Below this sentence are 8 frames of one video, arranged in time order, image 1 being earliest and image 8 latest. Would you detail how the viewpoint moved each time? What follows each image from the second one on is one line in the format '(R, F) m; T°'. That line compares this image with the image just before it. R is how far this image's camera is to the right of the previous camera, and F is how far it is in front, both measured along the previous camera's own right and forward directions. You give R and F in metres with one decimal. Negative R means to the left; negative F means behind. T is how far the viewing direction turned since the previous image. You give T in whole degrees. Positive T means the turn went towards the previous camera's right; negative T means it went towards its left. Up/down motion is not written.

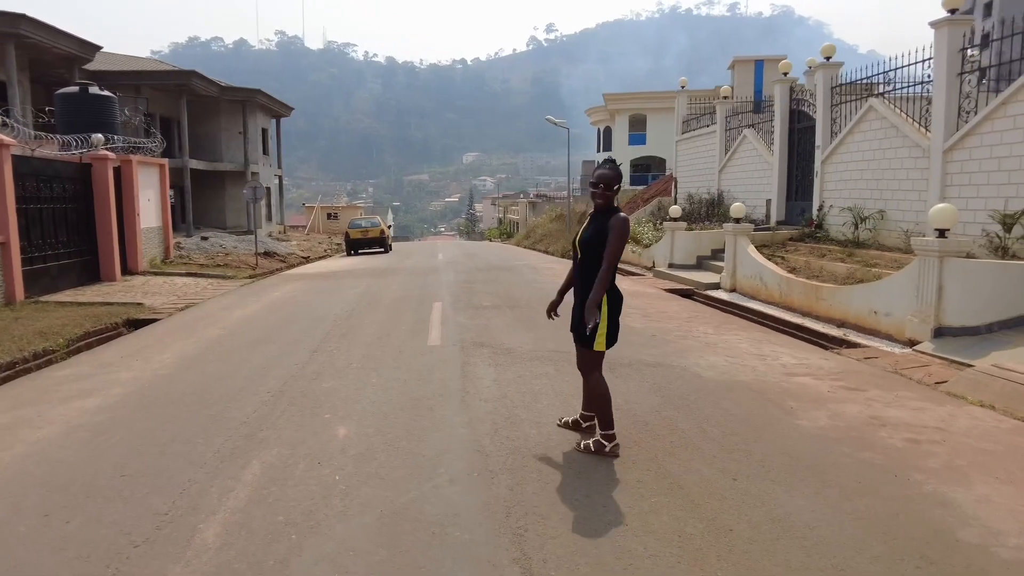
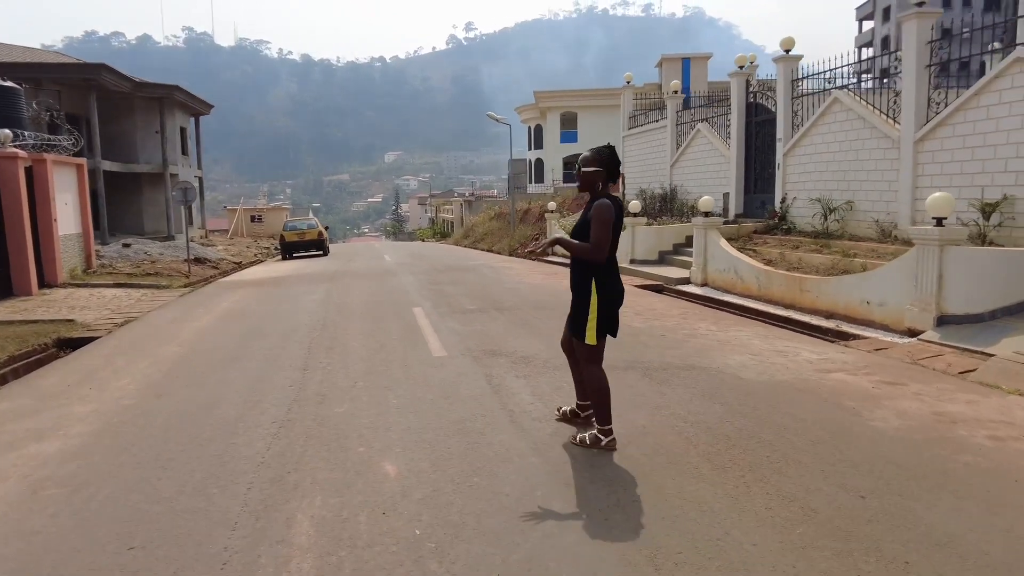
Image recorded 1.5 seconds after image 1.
(-0.8, +0.6) m; +7°
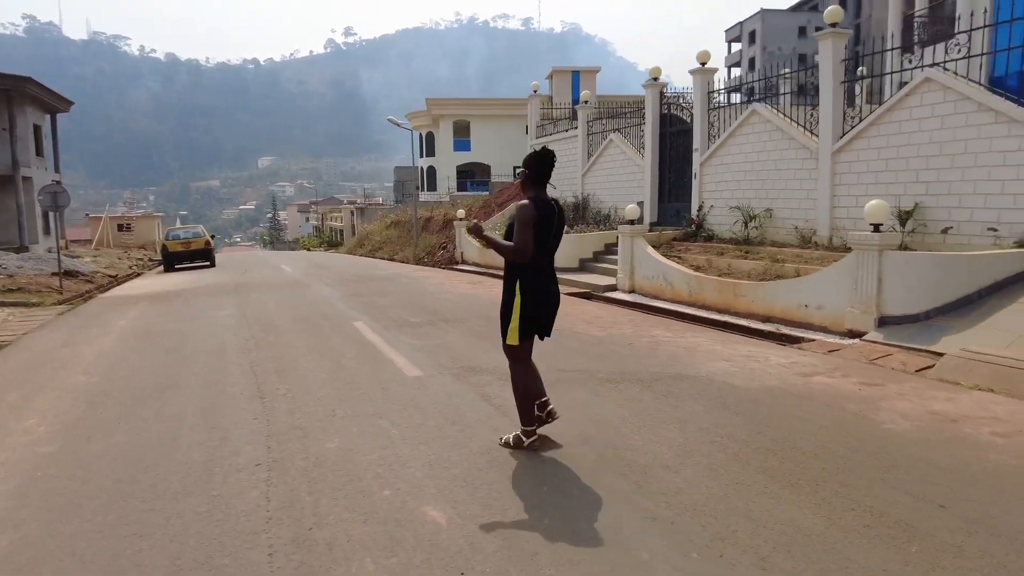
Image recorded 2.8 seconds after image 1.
(-0.9, +0.5) m; +10°
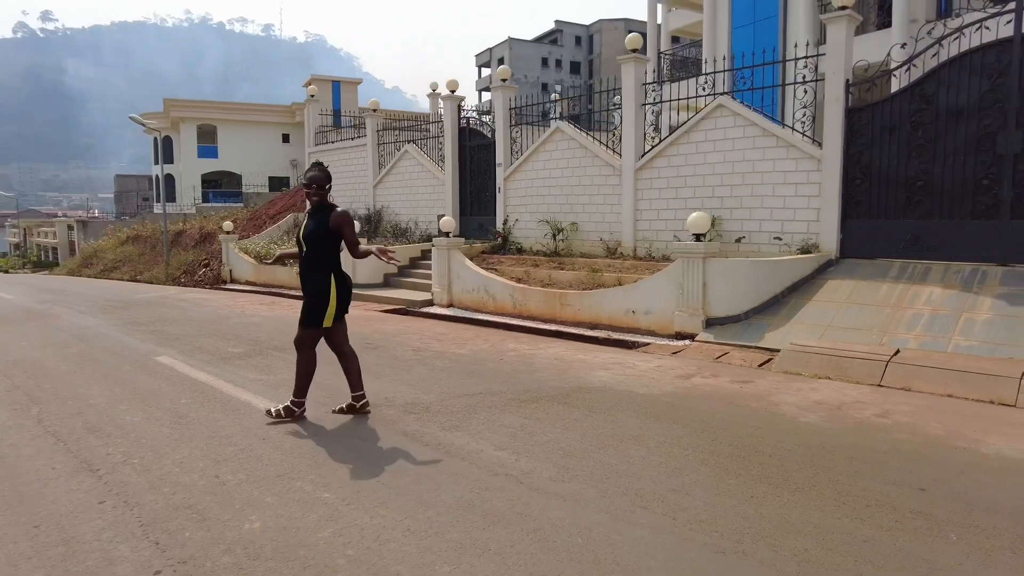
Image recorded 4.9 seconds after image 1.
(-1.1, +0.8) m; +21°
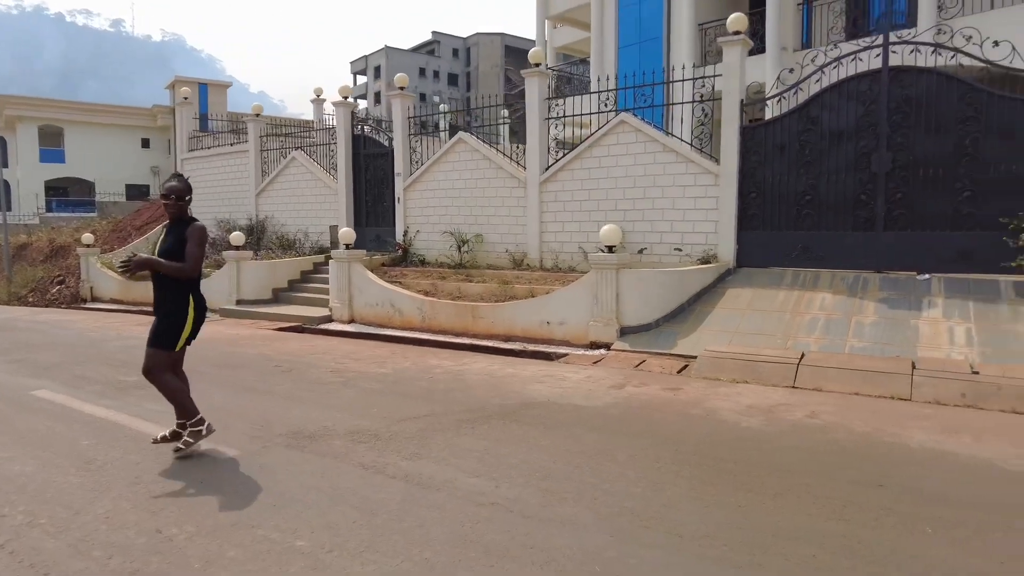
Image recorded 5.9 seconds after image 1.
(-0.5, +0.2) m; +11°
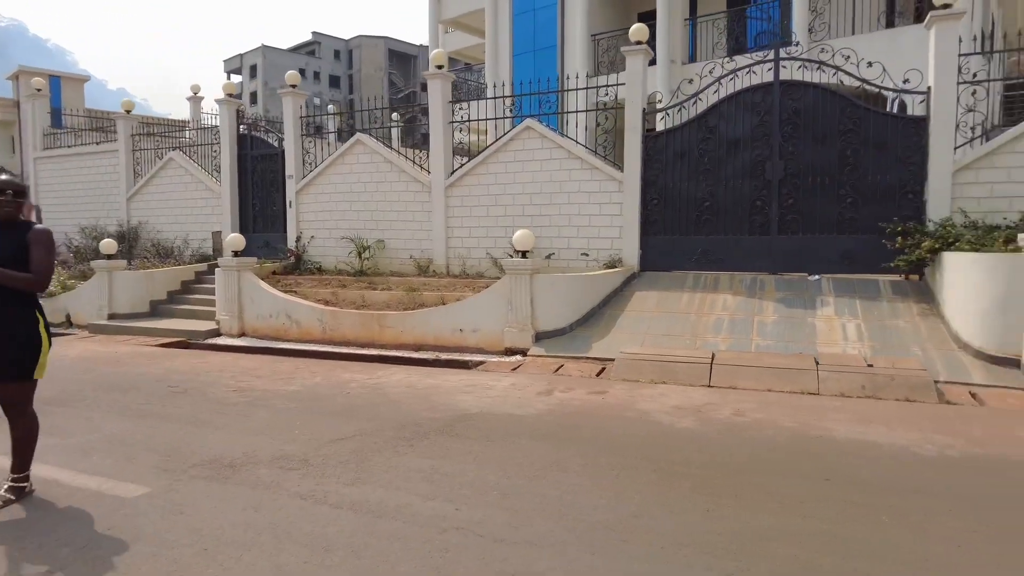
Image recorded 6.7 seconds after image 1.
(-0.4, +0.2) m; +10°
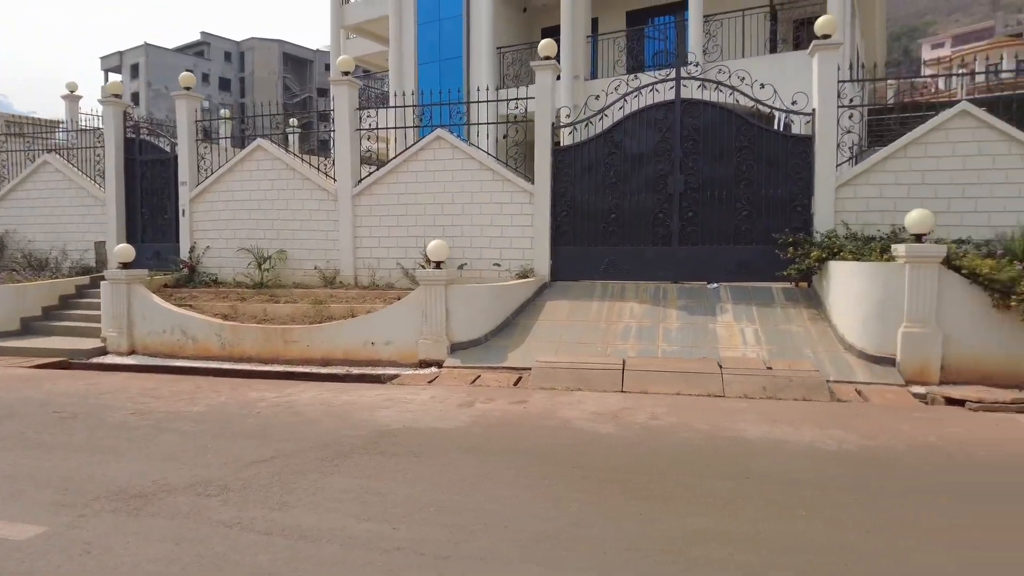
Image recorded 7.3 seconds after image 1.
(-0.2, 0.0) m; +8°
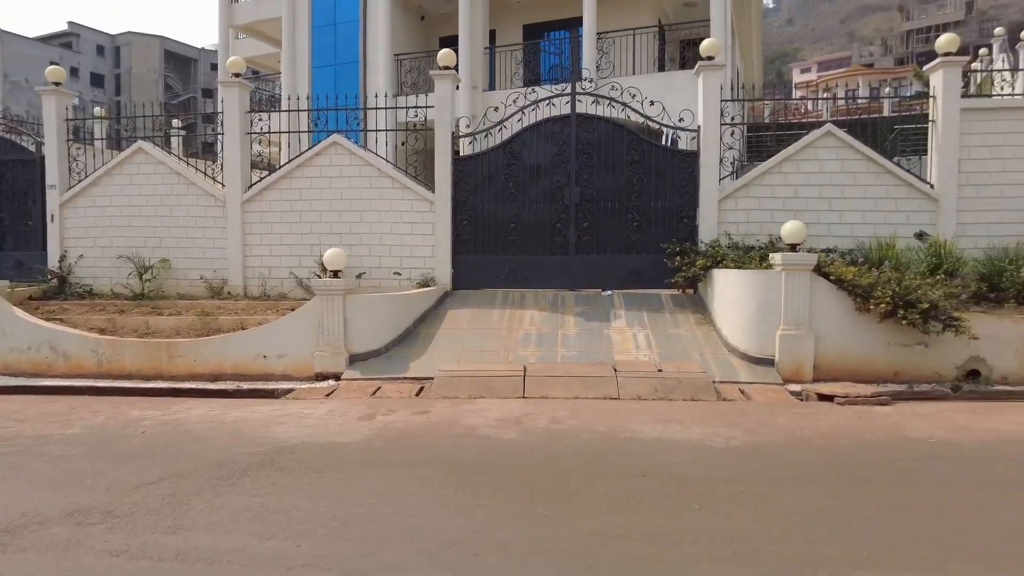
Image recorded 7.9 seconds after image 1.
(0.0, -0.1) m; +9°
